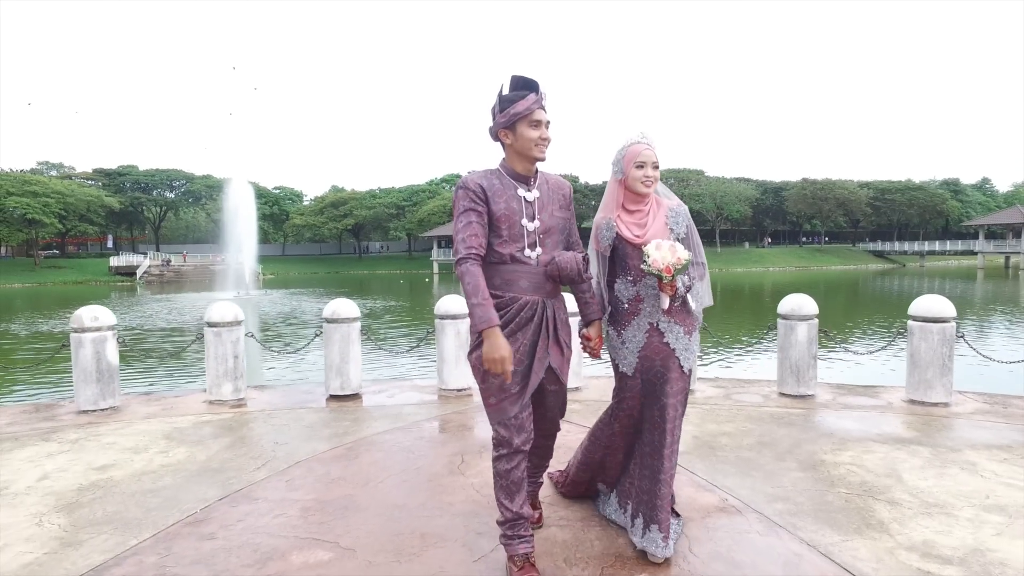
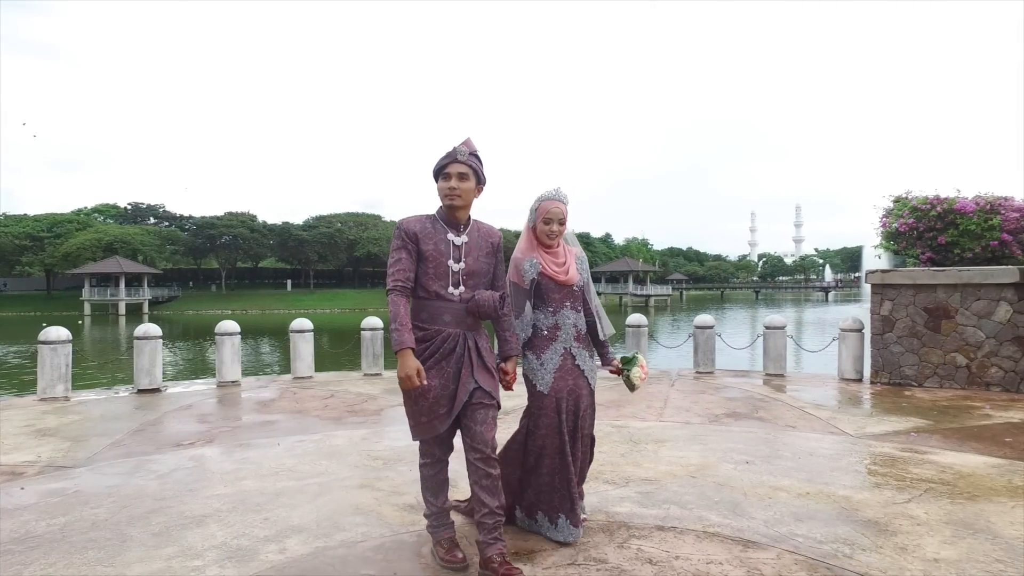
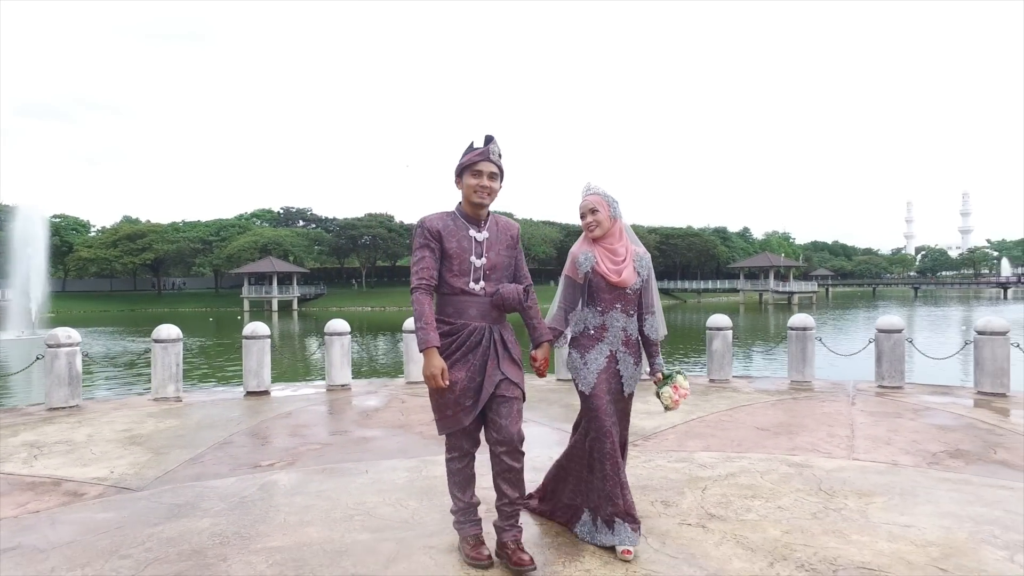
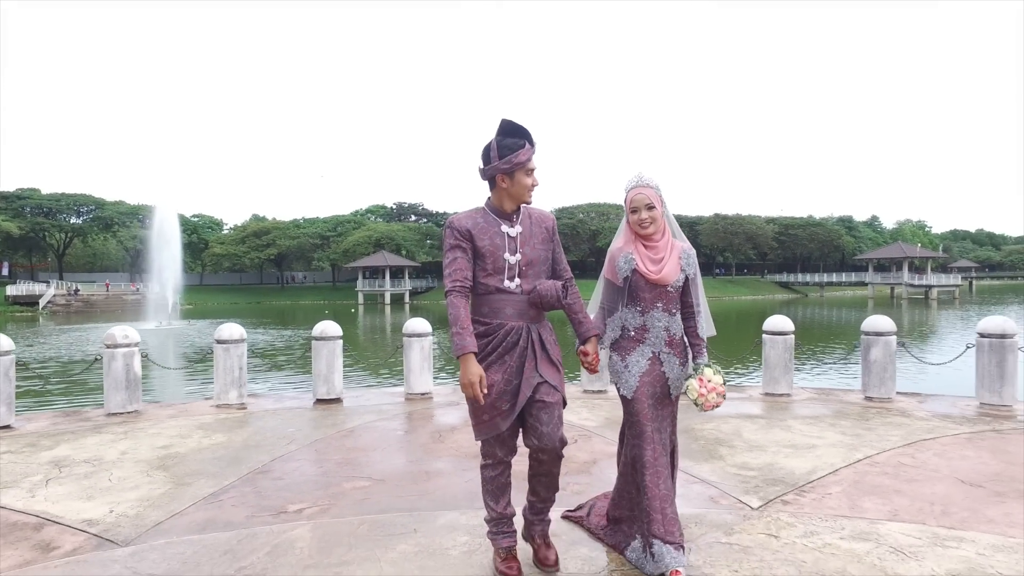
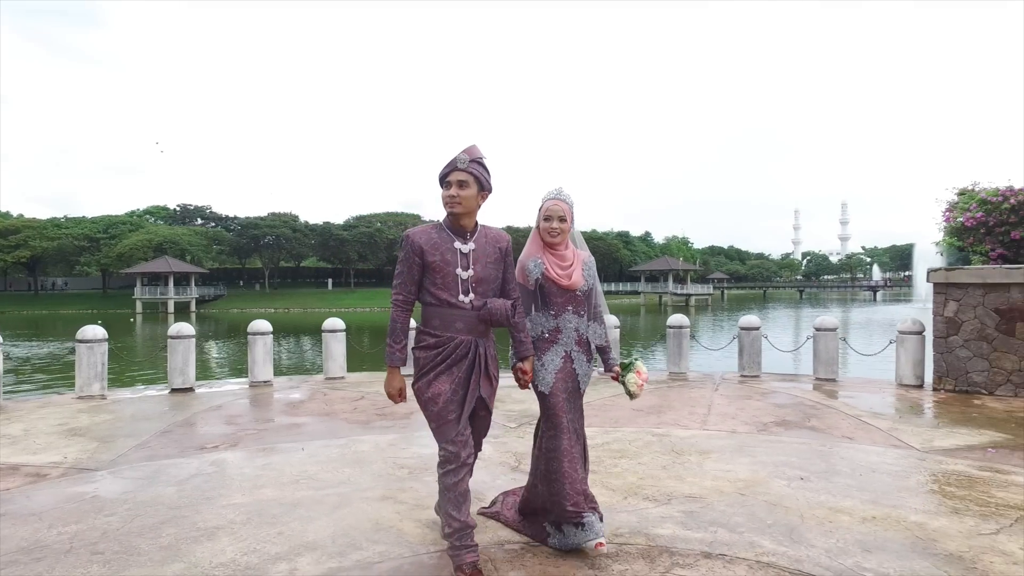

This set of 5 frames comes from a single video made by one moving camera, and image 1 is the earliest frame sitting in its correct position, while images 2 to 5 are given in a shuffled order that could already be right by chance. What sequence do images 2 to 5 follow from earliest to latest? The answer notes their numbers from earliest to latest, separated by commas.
4, 3, 5, 2
